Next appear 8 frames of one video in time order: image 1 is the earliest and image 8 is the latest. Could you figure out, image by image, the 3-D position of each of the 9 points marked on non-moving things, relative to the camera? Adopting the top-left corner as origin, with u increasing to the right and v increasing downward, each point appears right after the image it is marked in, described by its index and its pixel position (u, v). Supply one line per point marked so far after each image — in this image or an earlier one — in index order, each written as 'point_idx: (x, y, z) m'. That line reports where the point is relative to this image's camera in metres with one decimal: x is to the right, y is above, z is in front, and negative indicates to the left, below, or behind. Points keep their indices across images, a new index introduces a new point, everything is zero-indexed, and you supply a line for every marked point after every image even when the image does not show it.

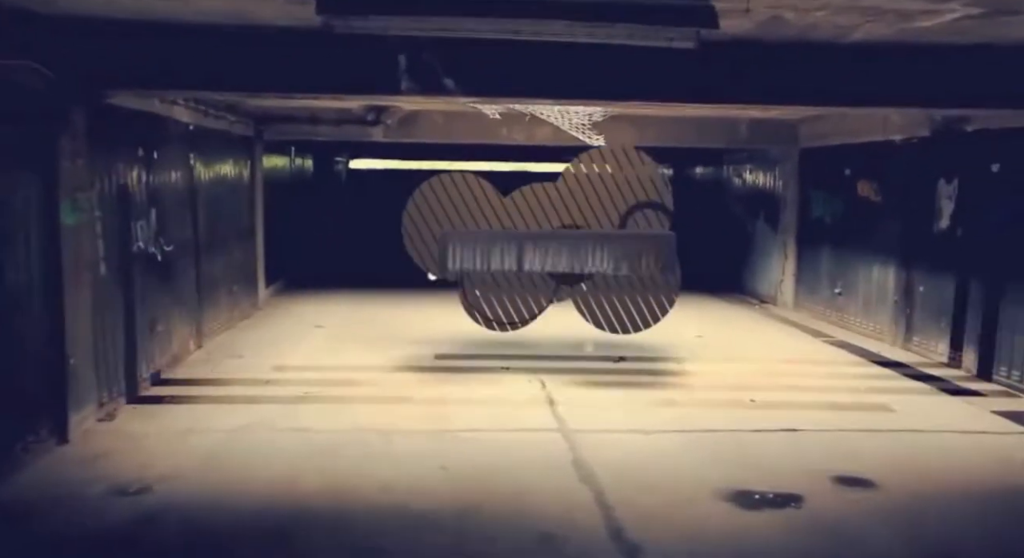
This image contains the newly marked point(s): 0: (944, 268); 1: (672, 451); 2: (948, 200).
0: (+4.1, +0.1, +6.8) m
1: (+0.9, -1.0, +4.1) m
2: (+4.1, +0.7, +6.7) m
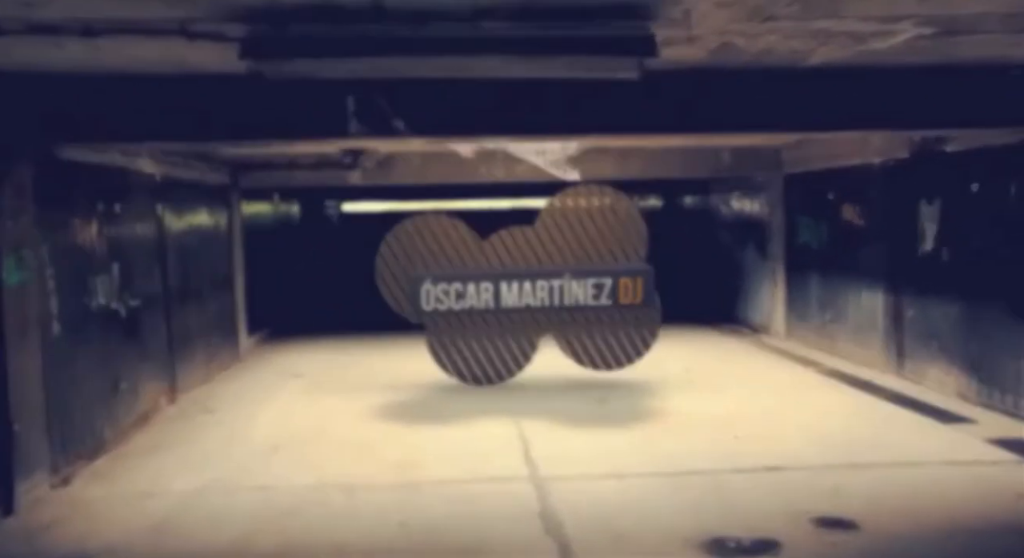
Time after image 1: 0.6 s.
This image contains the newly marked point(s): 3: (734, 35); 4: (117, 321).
0: (+3.9, -0.1, +6.6) m
1: (+0.8, -1.2, +3.9) m
2: (+3.9, +0.5, +6.6) m
3: (+1.0, +1.1, +3.1) m
4: (-3.1, -0.3, +5.5) m
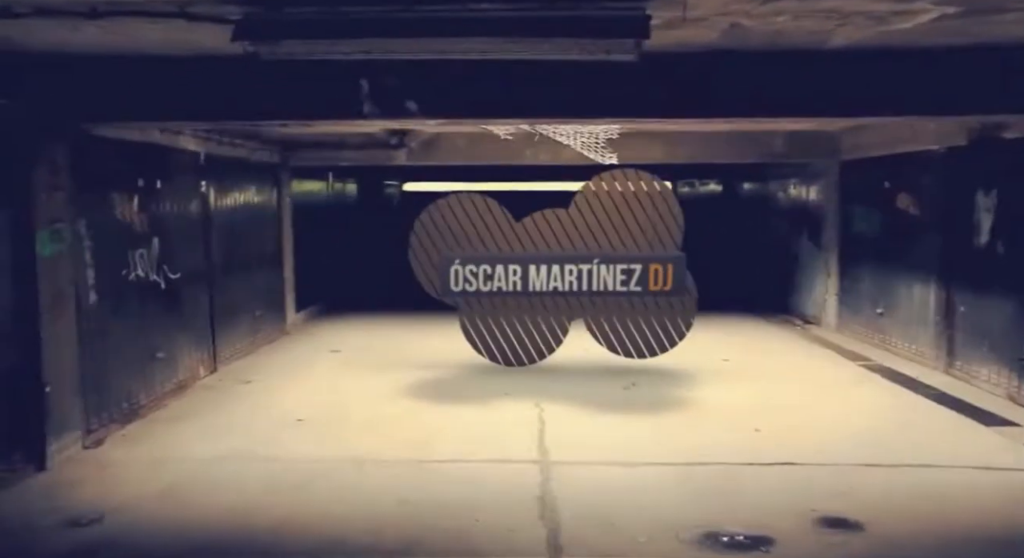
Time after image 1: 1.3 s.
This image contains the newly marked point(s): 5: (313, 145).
0: (+4.2, -0.1, +6.3) m
1: (+0.8, -1.1, +3.9) m
2: (+4.2, +0.6, +6.2) m
3: (+1.0, +1.1, +3.0) m
4: (-2.9, -0.1, +5.7) m
5: (-2.7, +1.8, +9.5) m
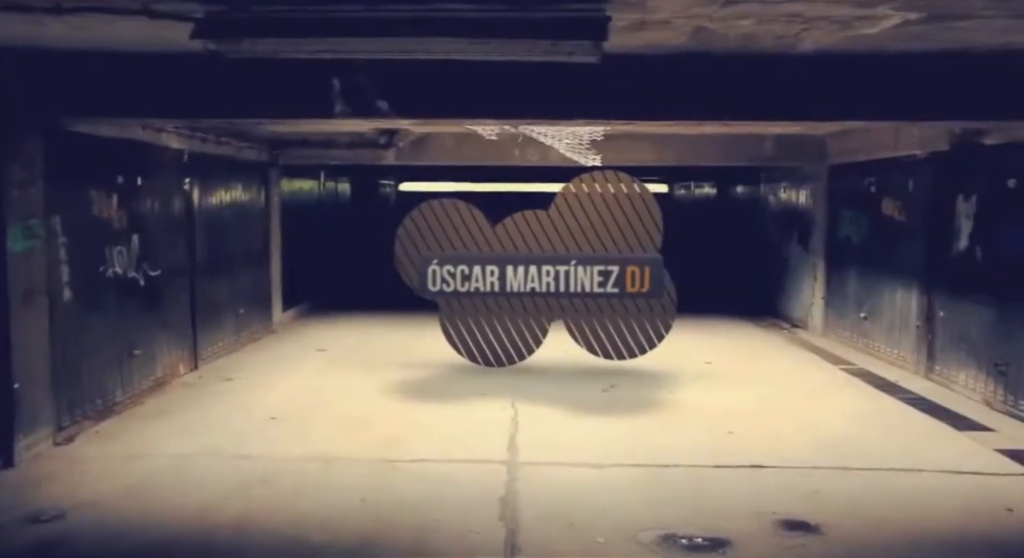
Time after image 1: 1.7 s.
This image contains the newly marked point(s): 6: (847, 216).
0: (+4.0, -0.1, +6.3) m
1: (+0.6, -1.1, +3.9) m
2: (+4.0, +0.5, +6.2) m
3: (+0.8, +1.1, +3.0) m
4: (-3.0, -0.1, +5.7) m
5: (-2.8, +1.8, +9.5) m
6: (+4.4, +0.8, +9.2) m
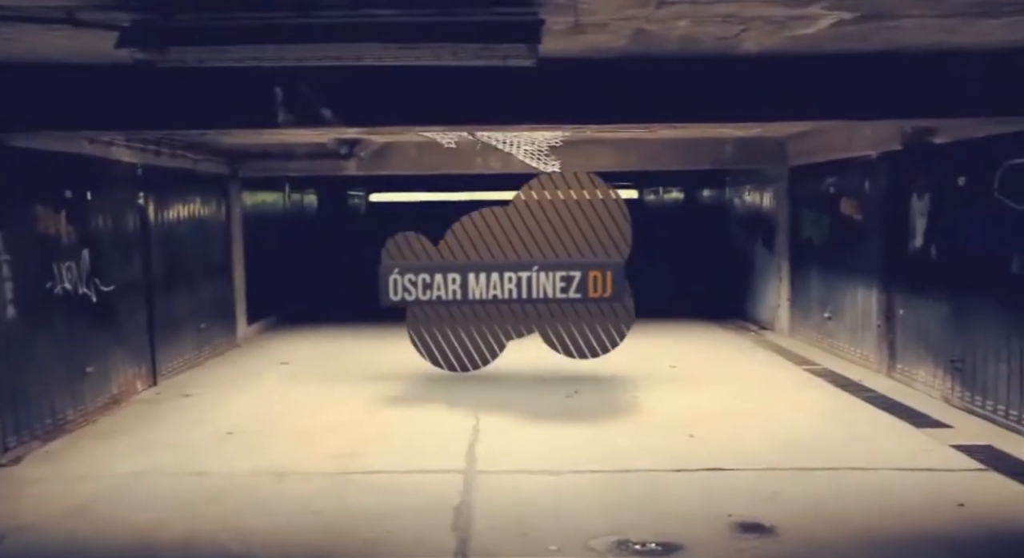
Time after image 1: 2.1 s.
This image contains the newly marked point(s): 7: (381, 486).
0: (+3.7, -0.1, +6.4) m
1: (+0.3, -1.2, +3.9) m
2: (+3.6, +0.6, +6.3) m
3: (+0.6, +1.1, +3.0) m
4: (-3.4, -0.2, +5.6) m
5: (-3.3, +1.6, +9.4) m
6: (+3.9, +0.8, +9.3) m
7: (-0.8, -1.2, +4.0) m
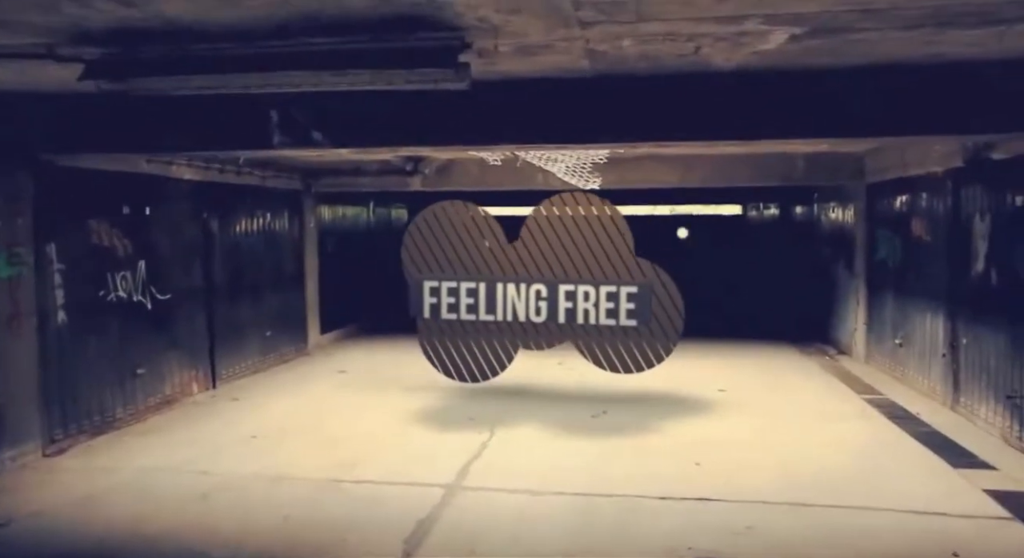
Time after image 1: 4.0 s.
0: (+3.9, -0.3, +5.8) m
1: (+0.2, -1.3, +3.8) m
2: (+3.8, +0.3, +5.7) m
3: (+0.3, +1.0, +2.9) m
4: (-3.2, -0.3, +6.1) m
5: (-2.5, +1.5, +9.9) m
6: (+4.6, +0.5, +8.7) m
7: (-0.9, -1.3, +4.1) m
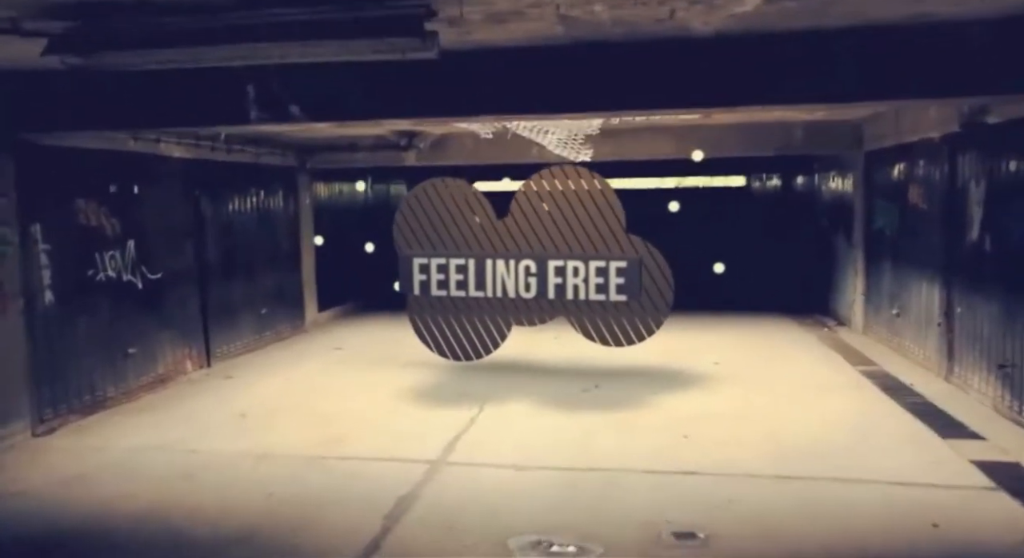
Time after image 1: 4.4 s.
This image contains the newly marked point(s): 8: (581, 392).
0: (+3.8, -0.1, +5.7) m
1: (+0.1, -1.1, +3.8) m
2: (+3.7, +0.6, +5.7) m
3: (+0.2, +1.1, +2.9) m
4: (-3.3, -0.1, +6.1) m
5: (-2.6, +1.8, +9.8) m
6: (+4.5, +0.9, +8.6) m
7: (-1.0, -1.1, +4.1) m
8: (+0.6, -1.0, +6.3) m
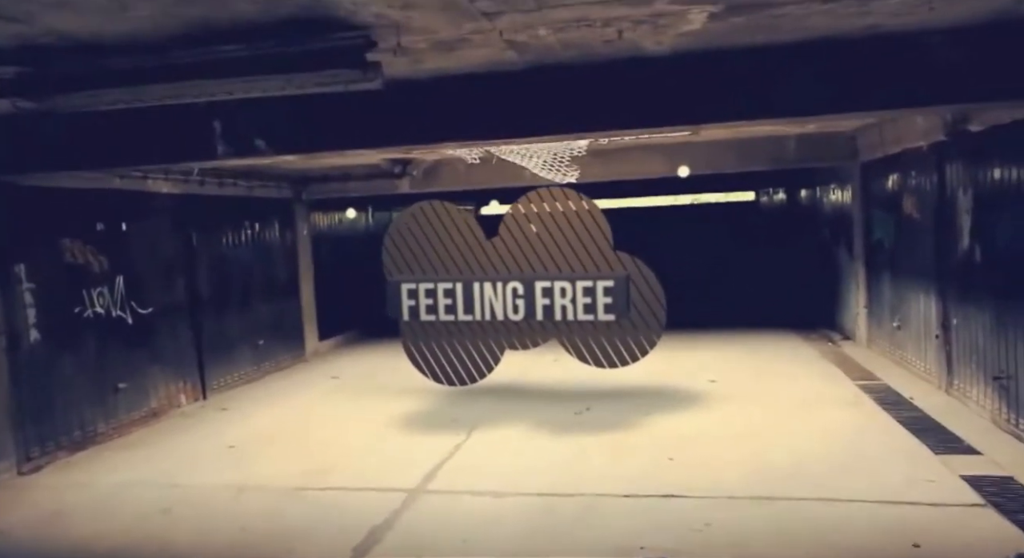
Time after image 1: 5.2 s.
0: (+3.6, -0.1, +5.6) m
1: (0.0, -1.3, +3.8) m
2: (+3.6, +0.5, +5.6) m
3: (-0.1, +1.0, +2.9) m
4: (-3.4, -0.4, +6.1) m
5: (-2.7, +1.4, +9.9) m
6: (+4.4, +0.7, +8.5) m
7: (-1.1, -1.3, +4.1) m
8: (+0.5, -1.2, +6.2) m
